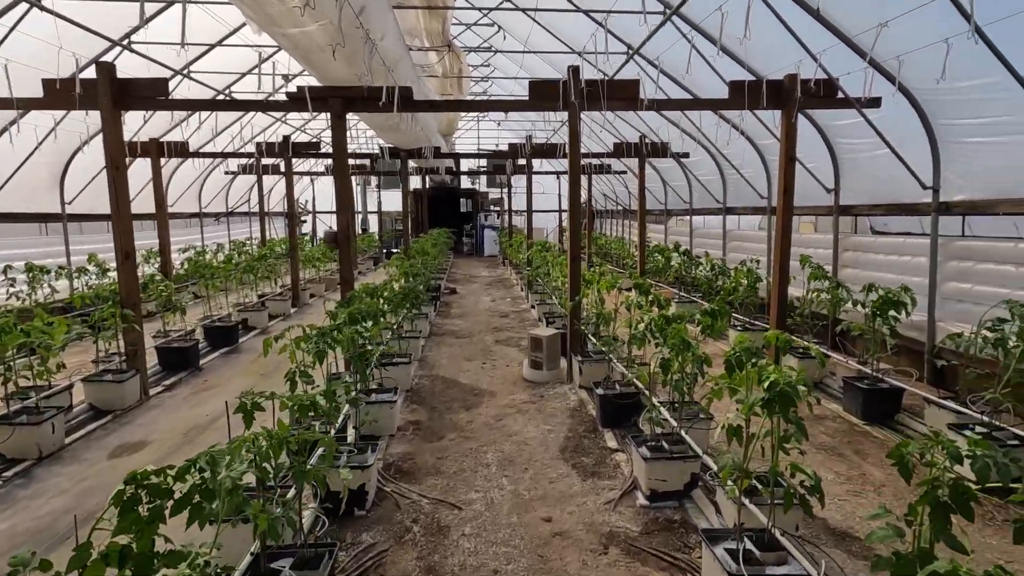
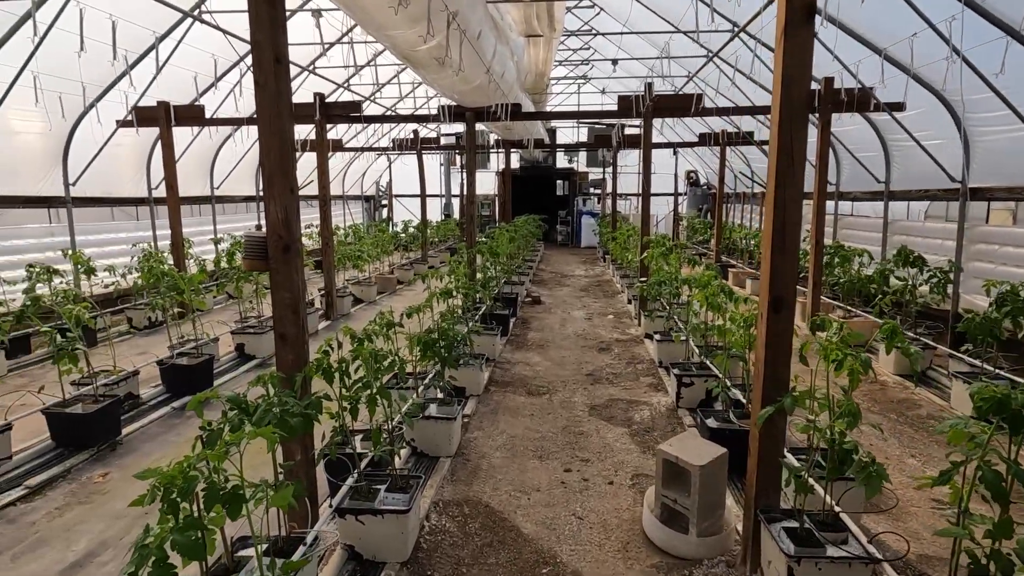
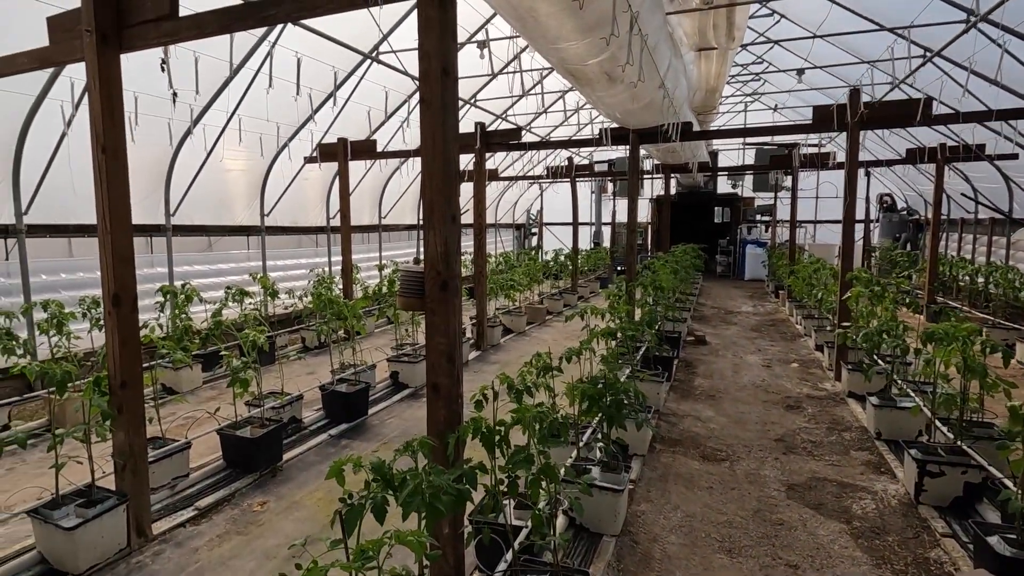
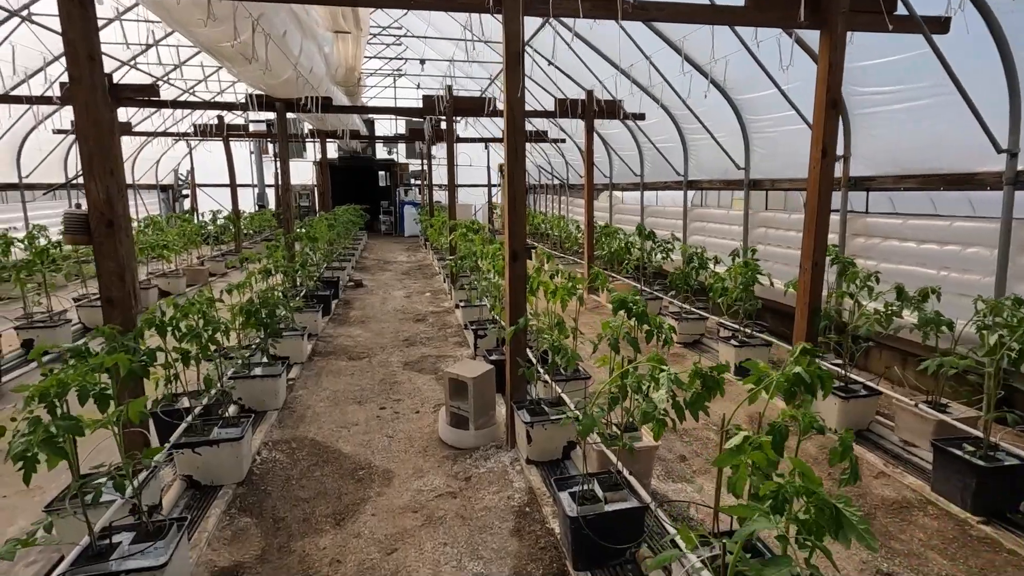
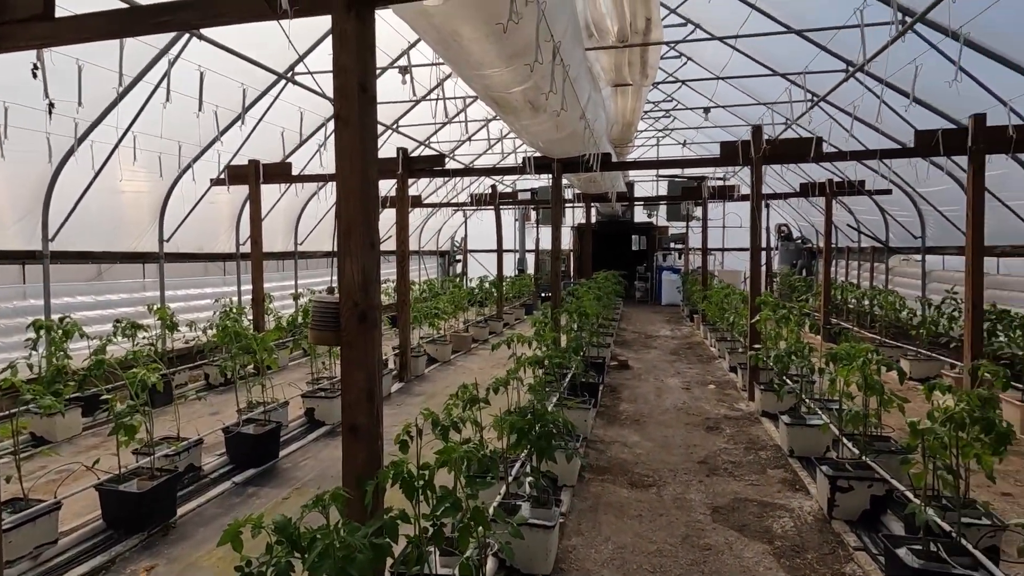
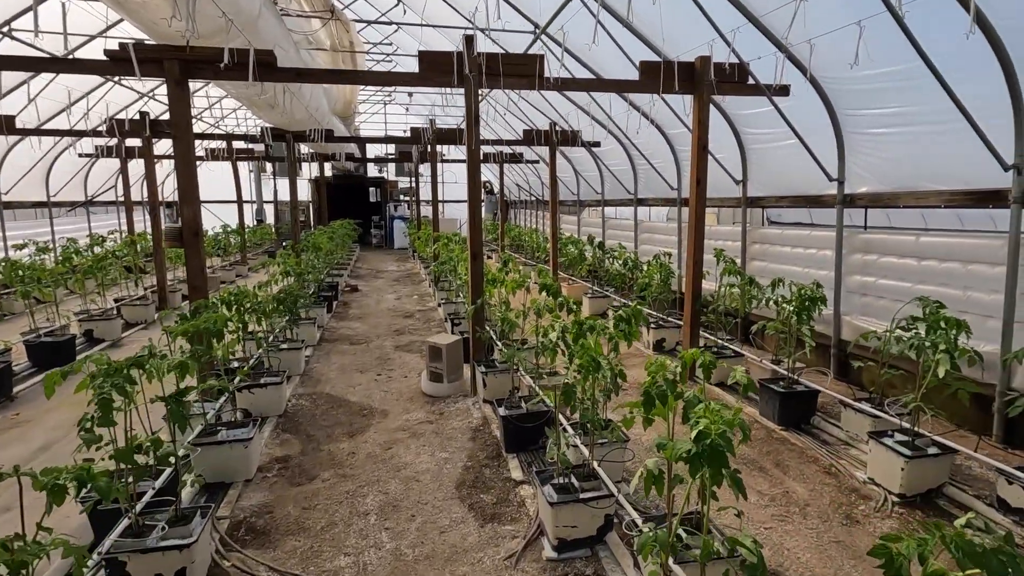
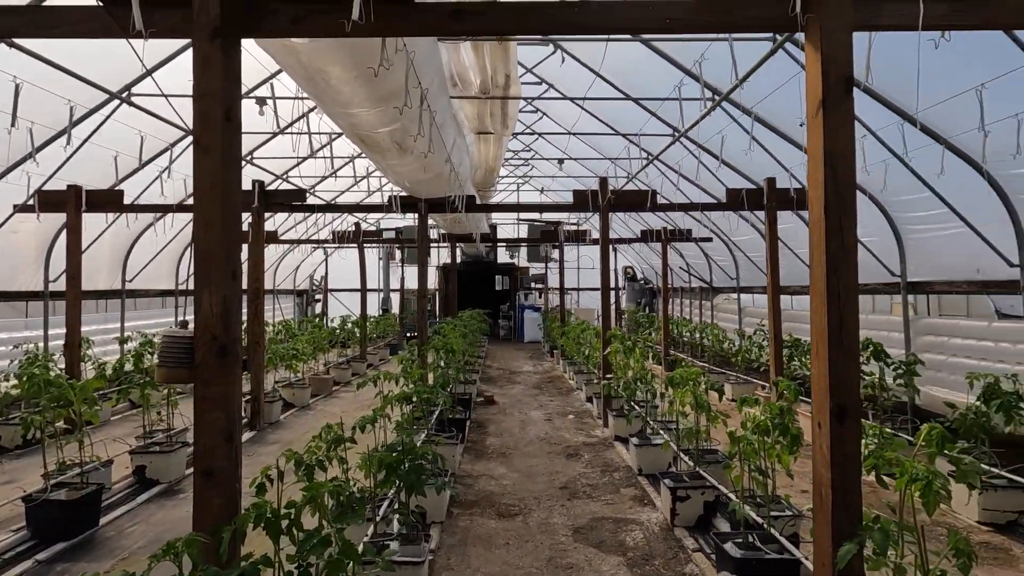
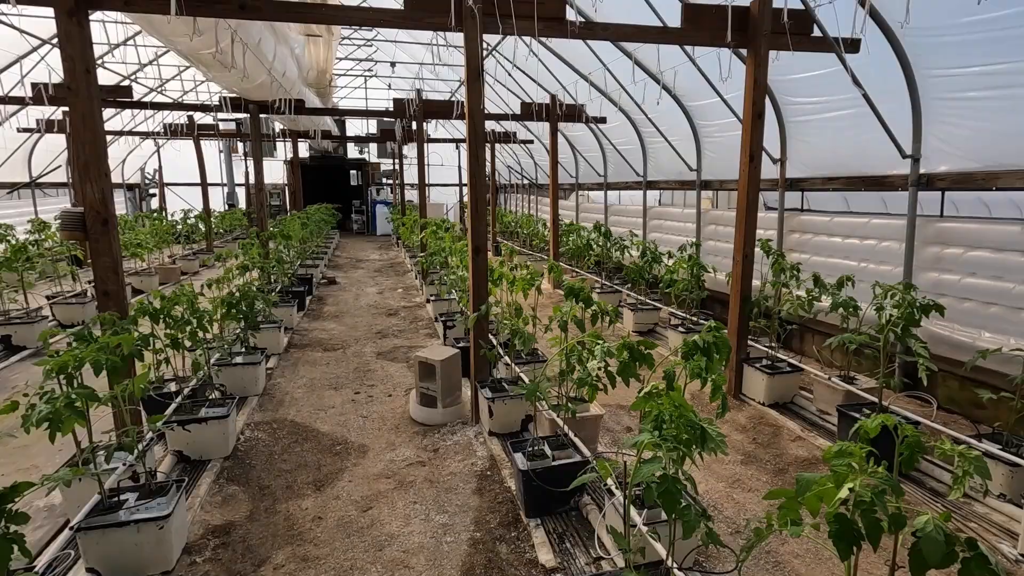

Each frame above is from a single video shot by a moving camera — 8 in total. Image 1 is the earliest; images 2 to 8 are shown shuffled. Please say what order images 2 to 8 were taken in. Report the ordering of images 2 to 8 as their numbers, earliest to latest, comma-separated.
6, 8, 4, 2, 3, 5, 7
